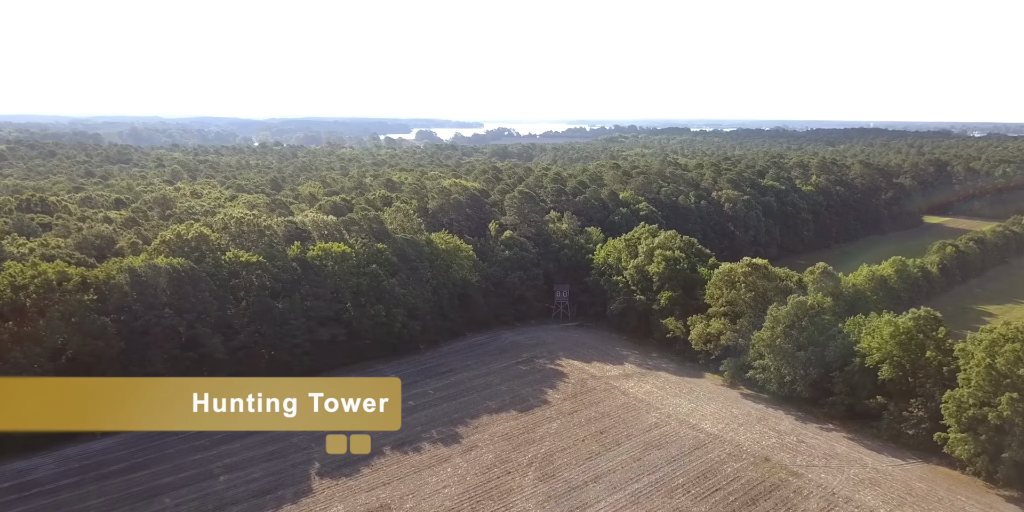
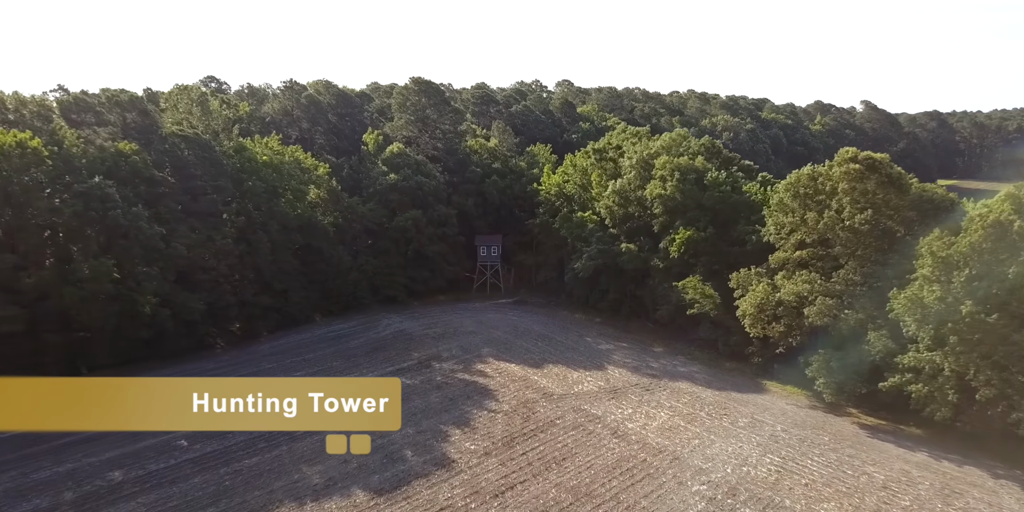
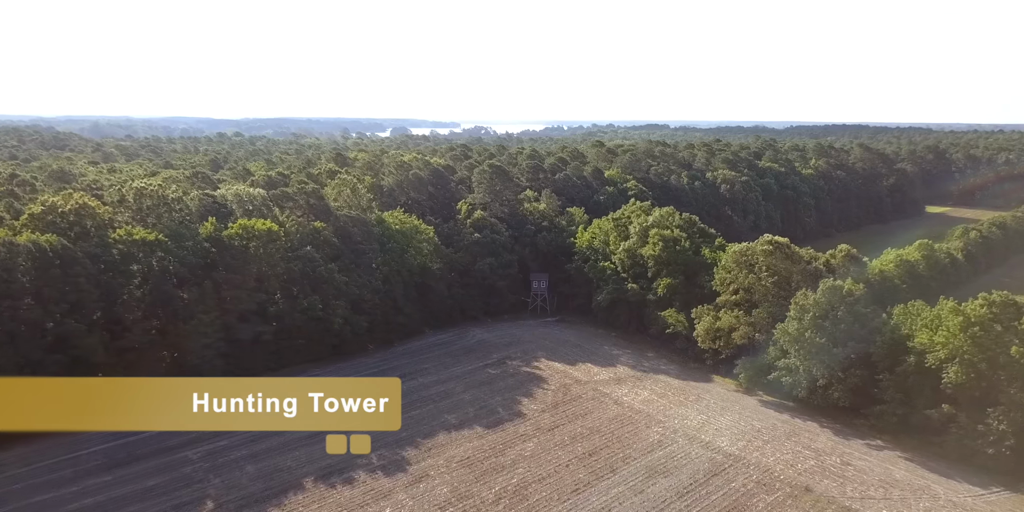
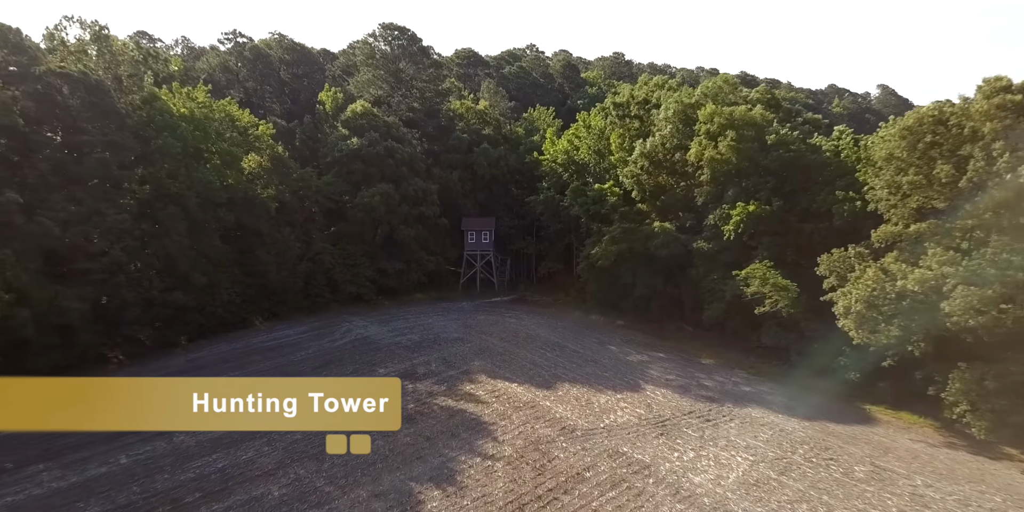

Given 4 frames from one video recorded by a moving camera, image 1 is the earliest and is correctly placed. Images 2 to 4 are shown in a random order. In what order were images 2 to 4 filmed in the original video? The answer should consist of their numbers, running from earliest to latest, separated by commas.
3, 2, 4
